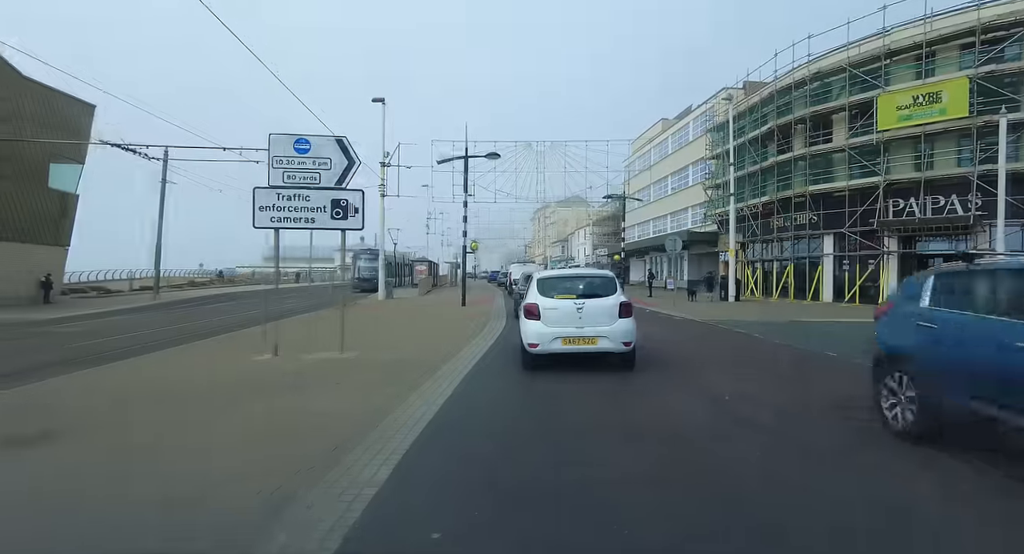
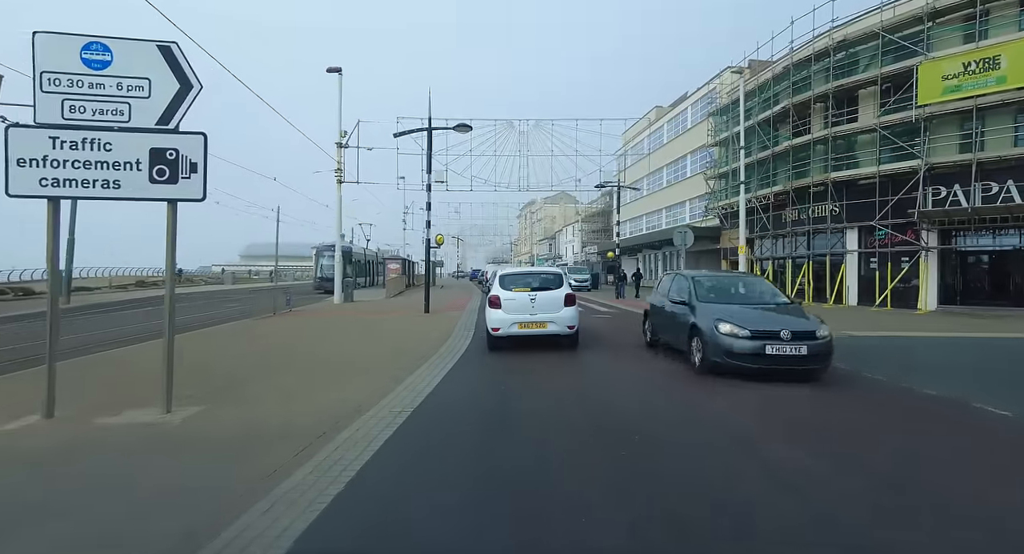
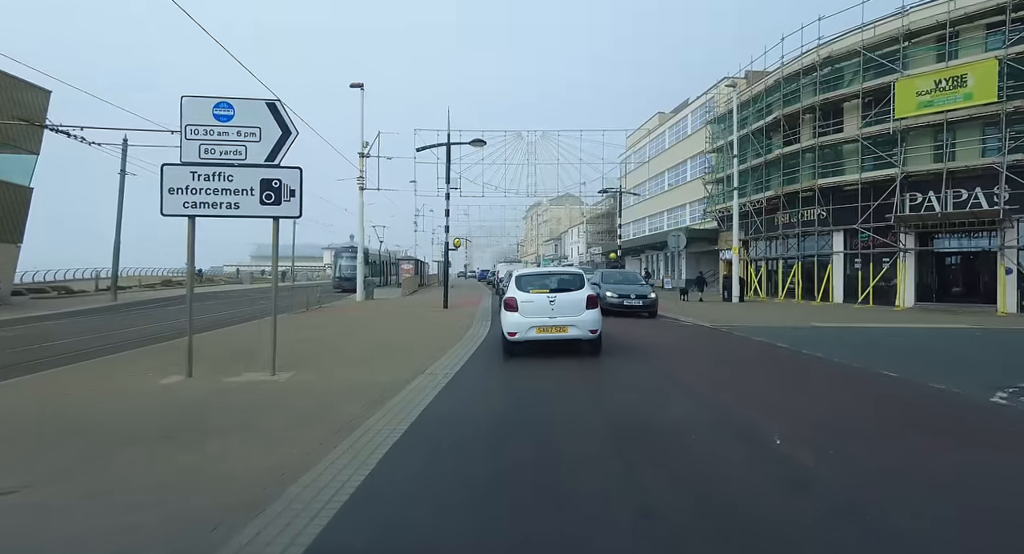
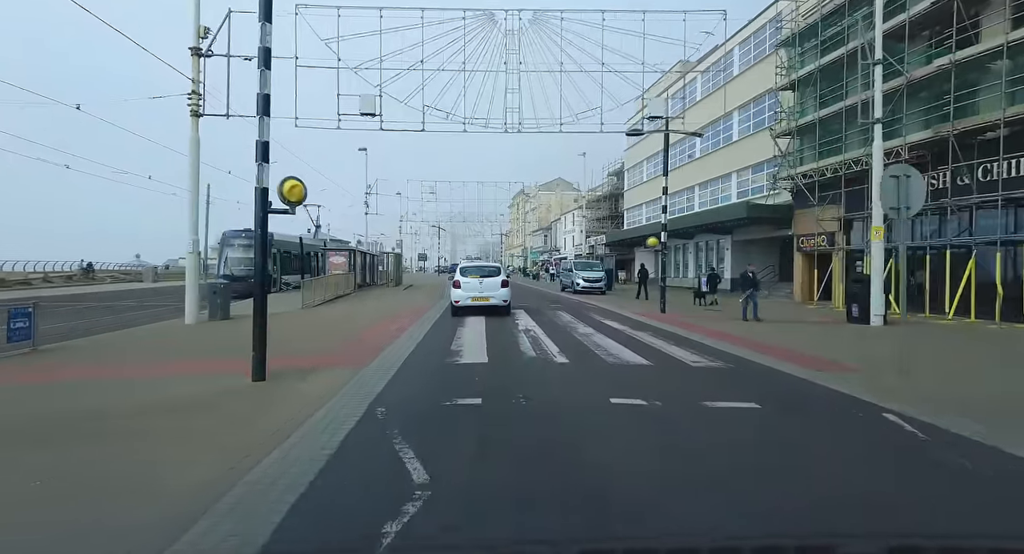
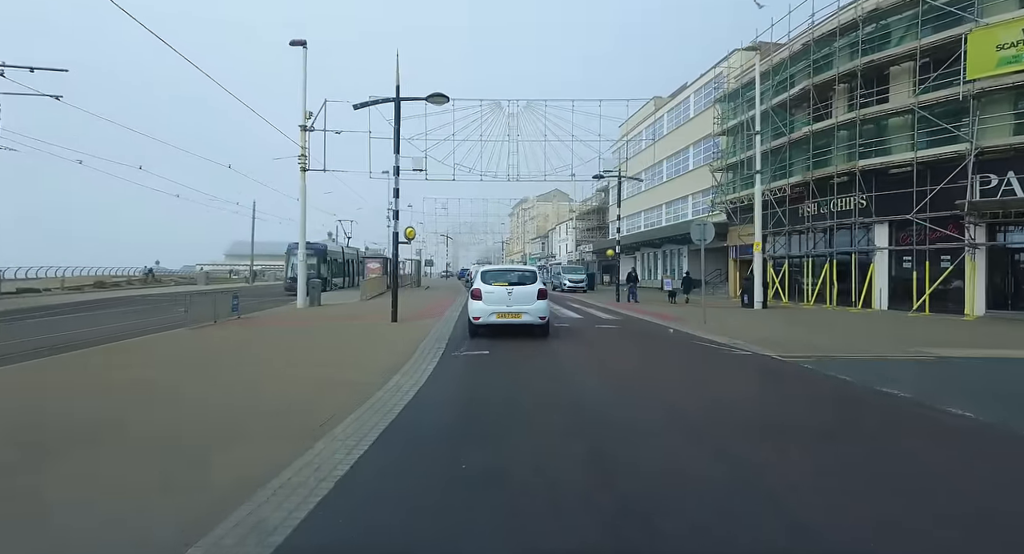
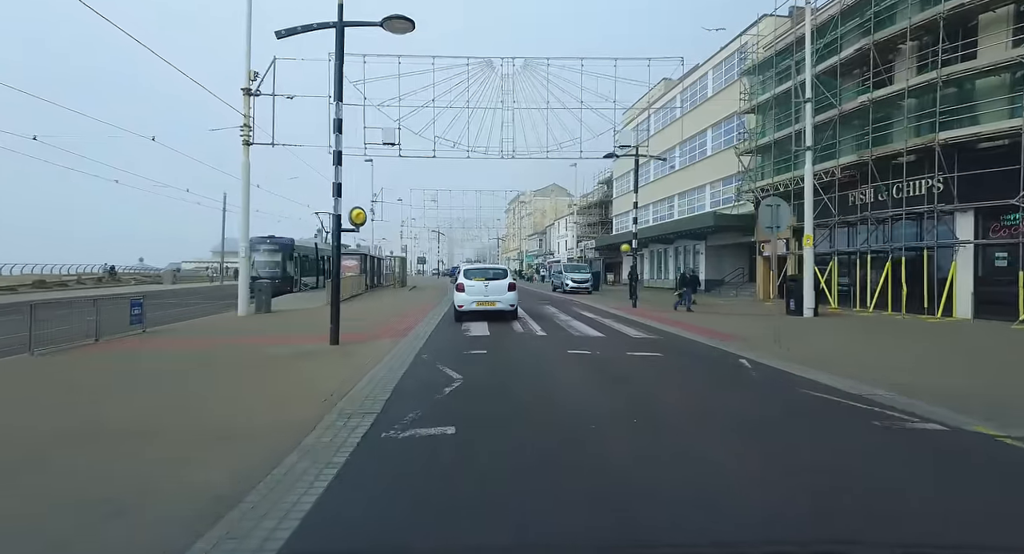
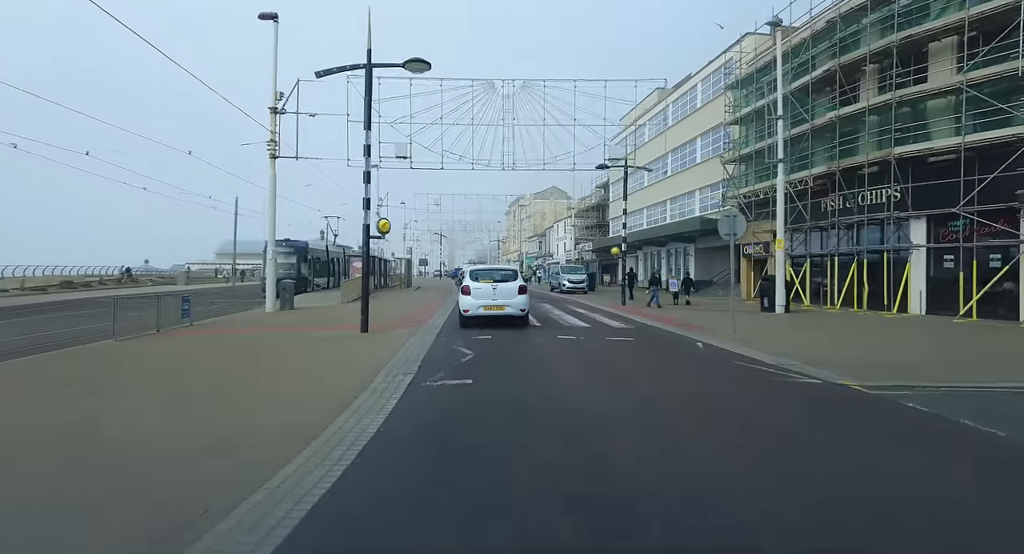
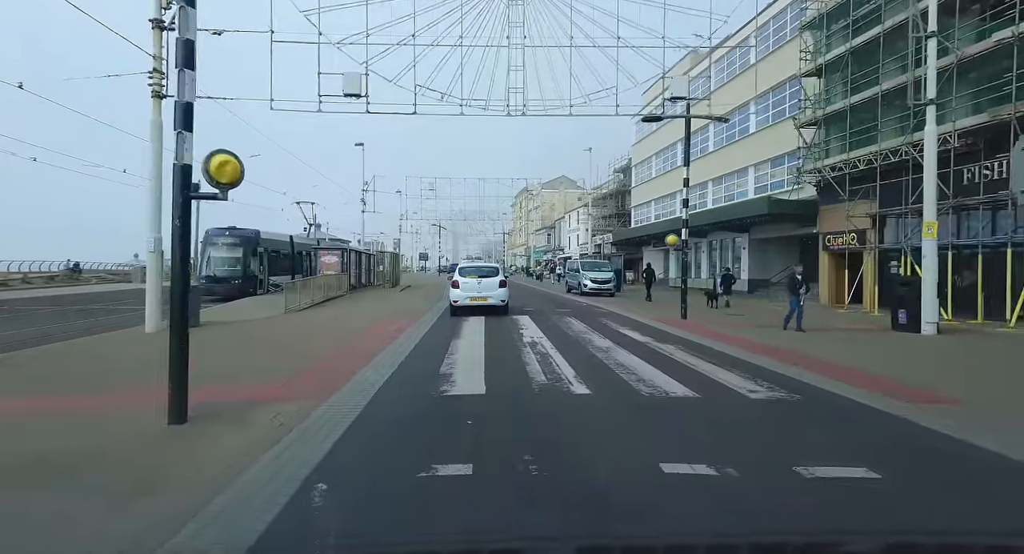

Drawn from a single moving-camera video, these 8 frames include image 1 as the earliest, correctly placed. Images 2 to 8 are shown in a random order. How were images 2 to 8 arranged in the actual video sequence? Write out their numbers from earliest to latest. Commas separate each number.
3, 2, 5, 7, 6, 4, 8
